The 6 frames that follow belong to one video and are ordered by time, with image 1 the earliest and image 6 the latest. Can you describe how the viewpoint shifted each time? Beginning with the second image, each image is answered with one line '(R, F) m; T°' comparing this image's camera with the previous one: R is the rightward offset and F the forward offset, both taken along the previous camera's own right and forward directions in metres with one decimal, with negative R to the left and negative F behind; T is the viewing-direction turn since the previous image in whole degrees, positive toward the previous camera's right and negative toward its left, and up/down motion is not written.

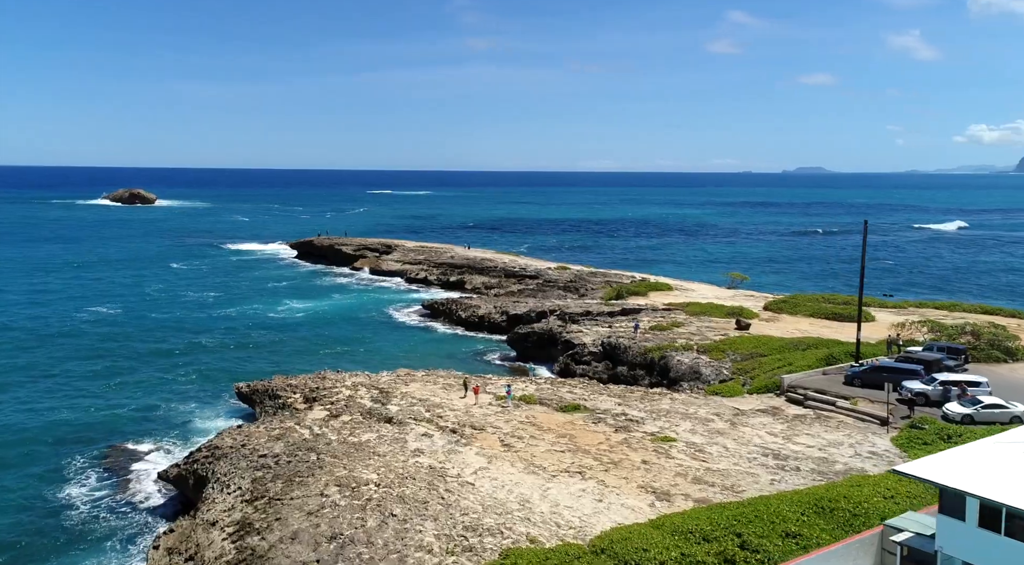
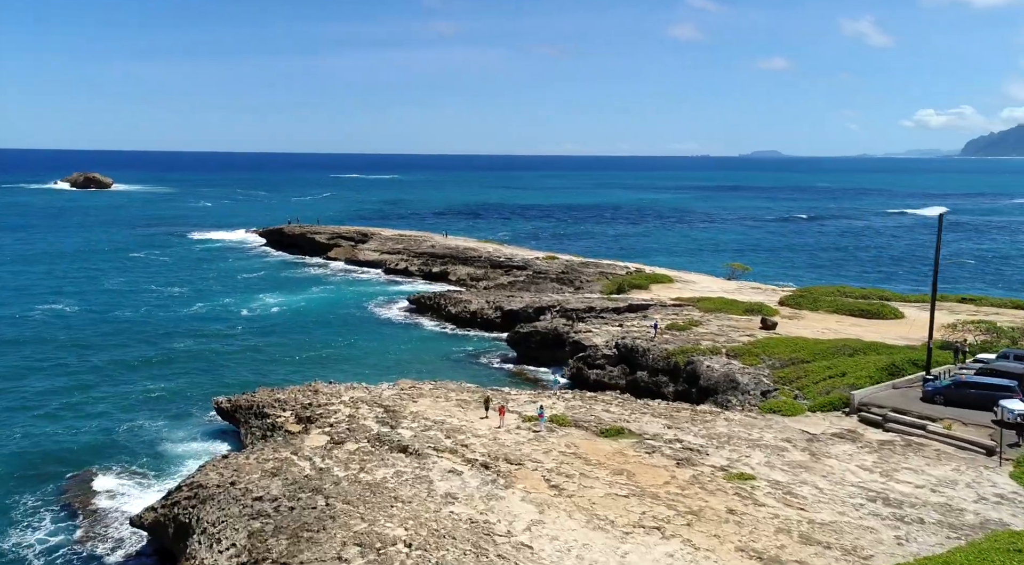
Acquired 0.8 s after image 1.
(-2.5, +5.7) m; +2°
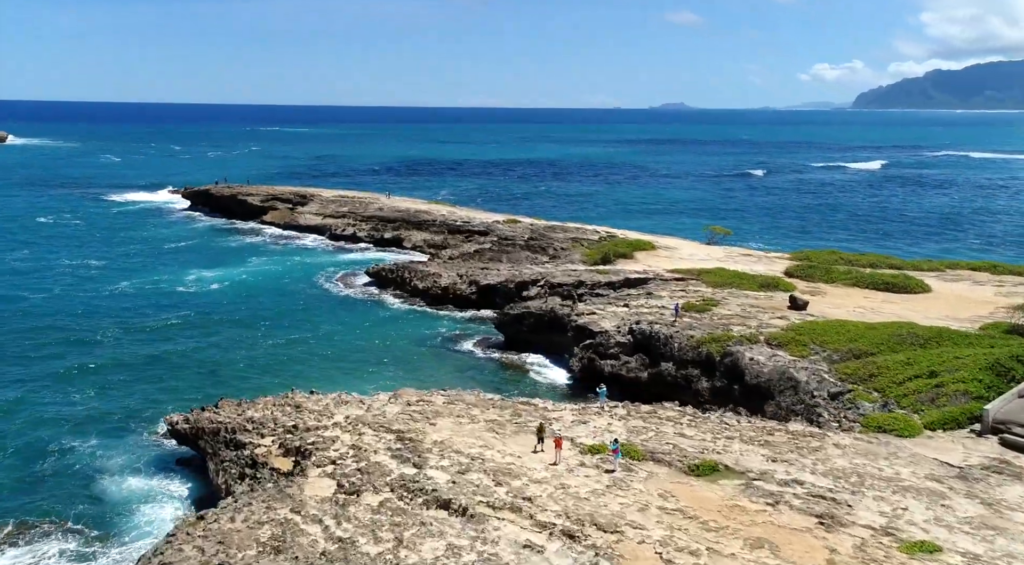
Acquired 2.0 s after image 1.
(-4.0, +8.2) m; +5°
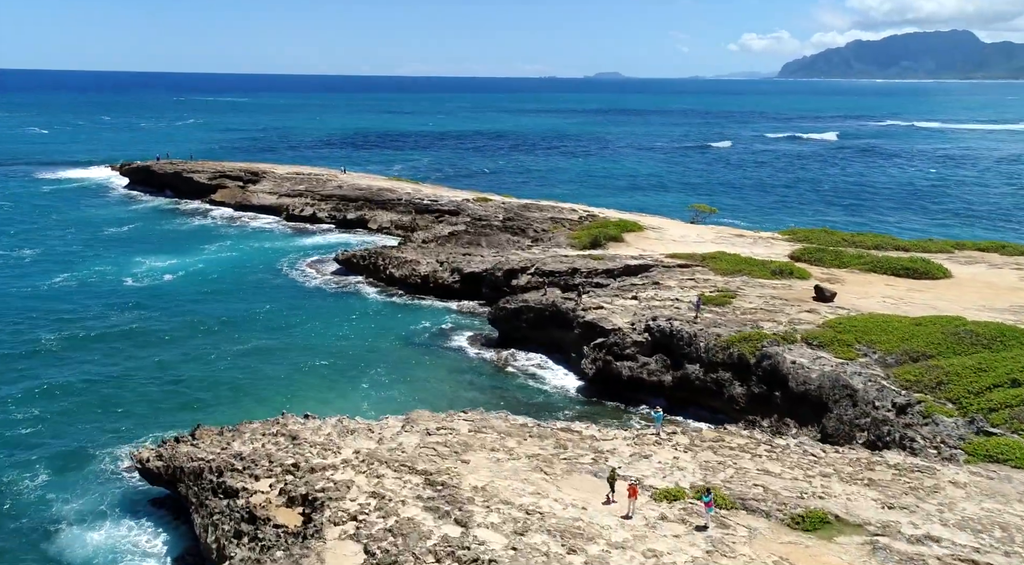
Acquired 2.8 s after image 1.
(-2.9, +5.2) m; +4°
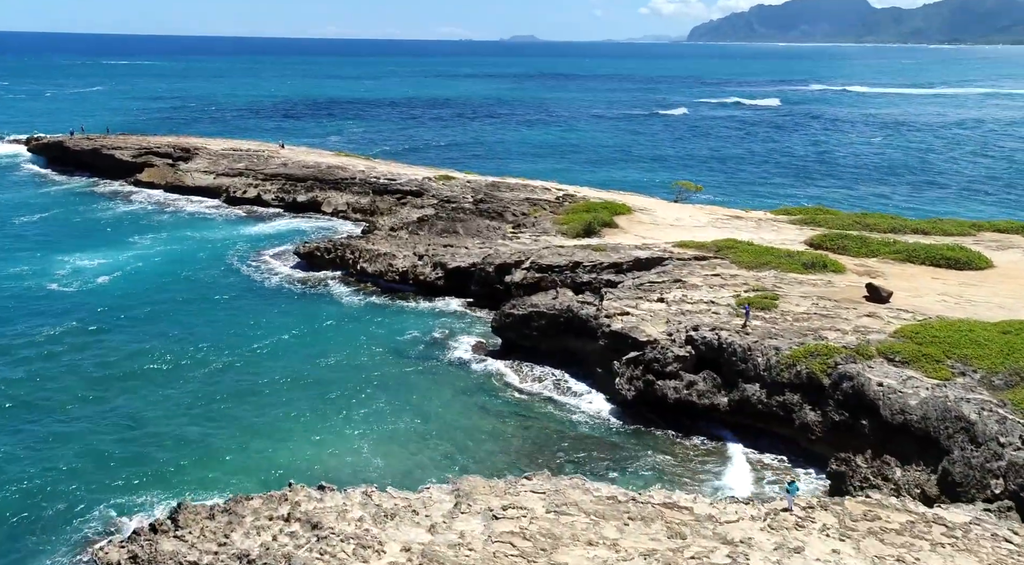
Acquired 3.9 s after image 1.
(-3.9, +6.9) m; +5°
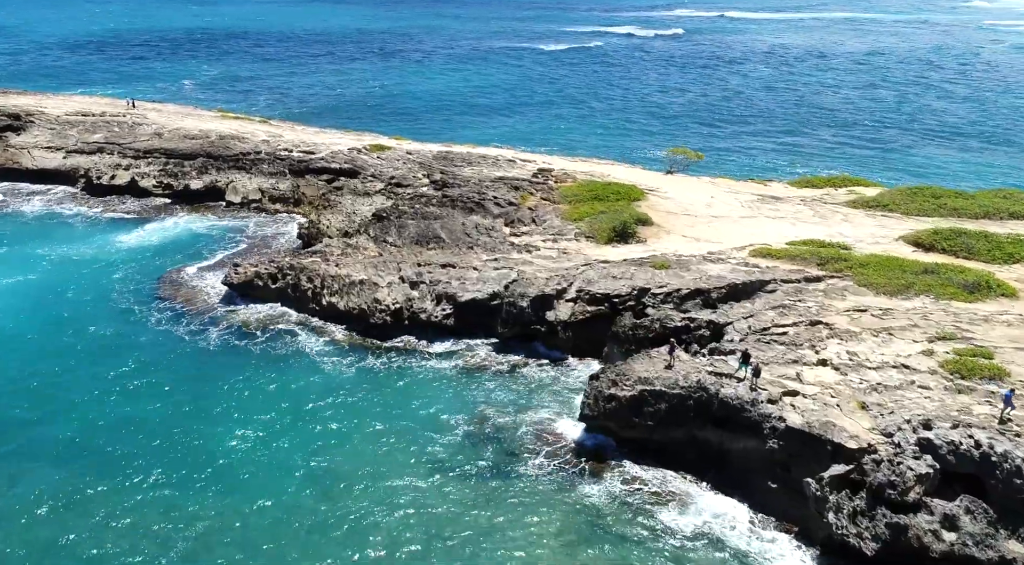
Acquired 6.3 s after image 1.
(-7.8, +15.4) m; +10°
